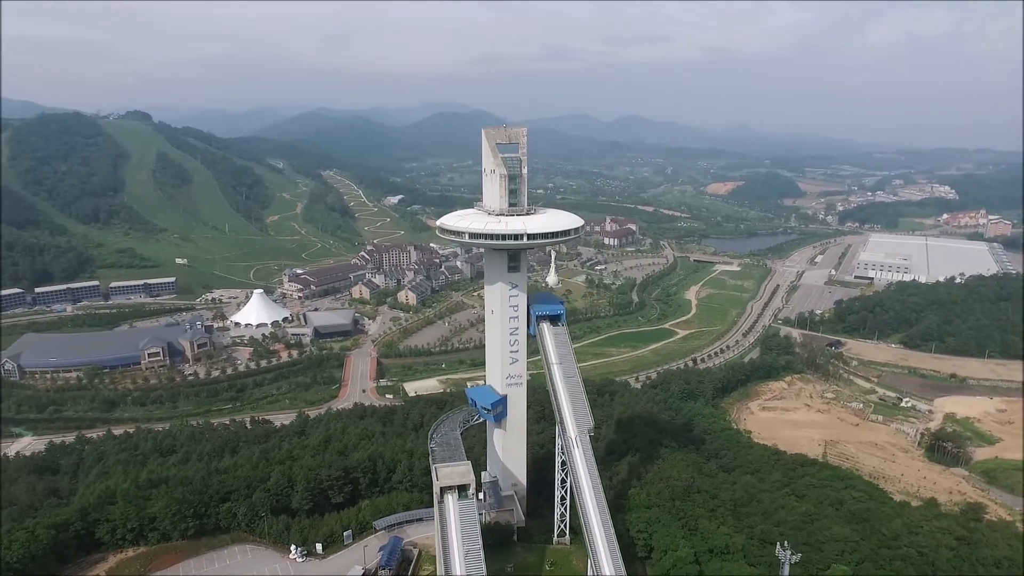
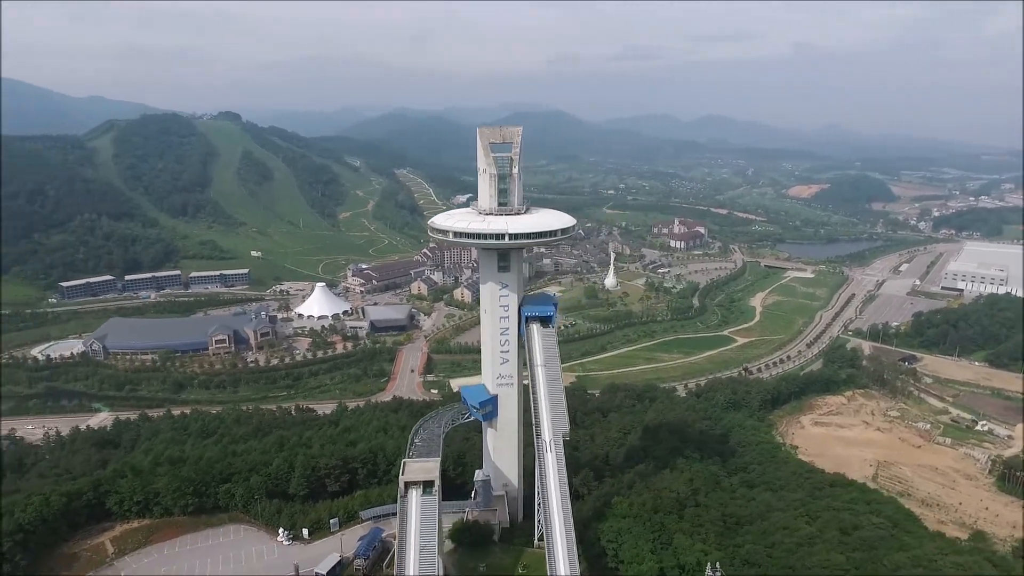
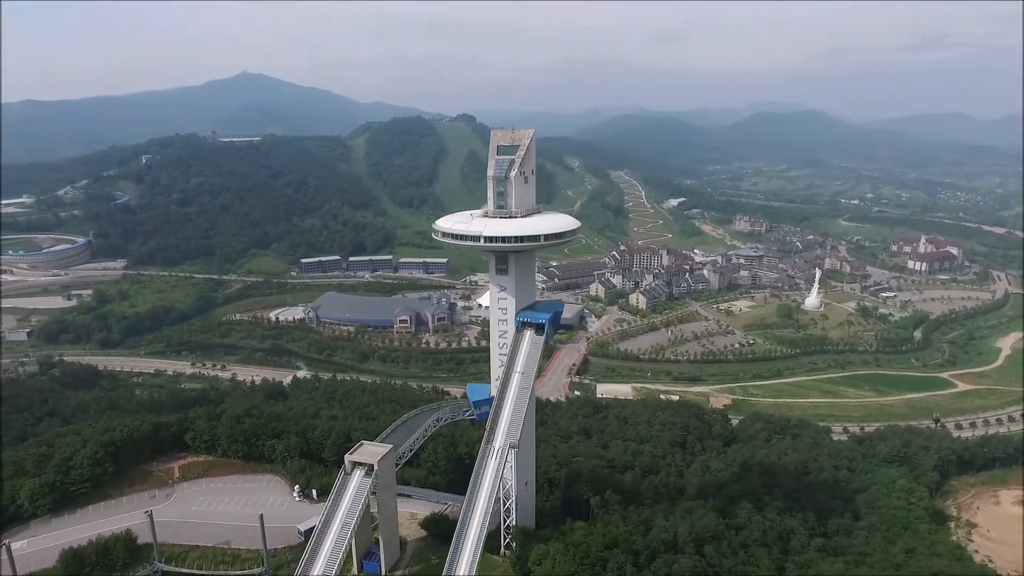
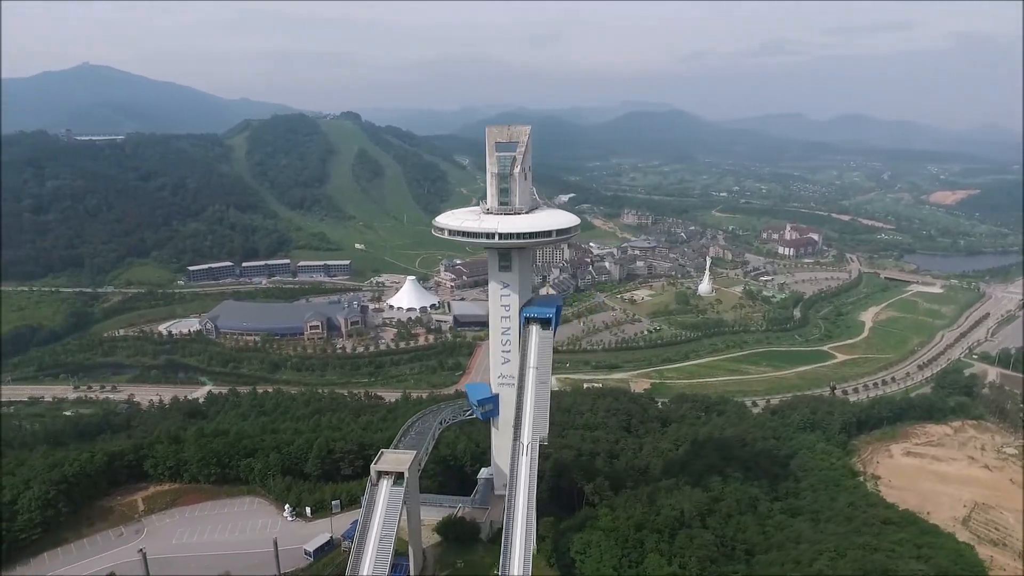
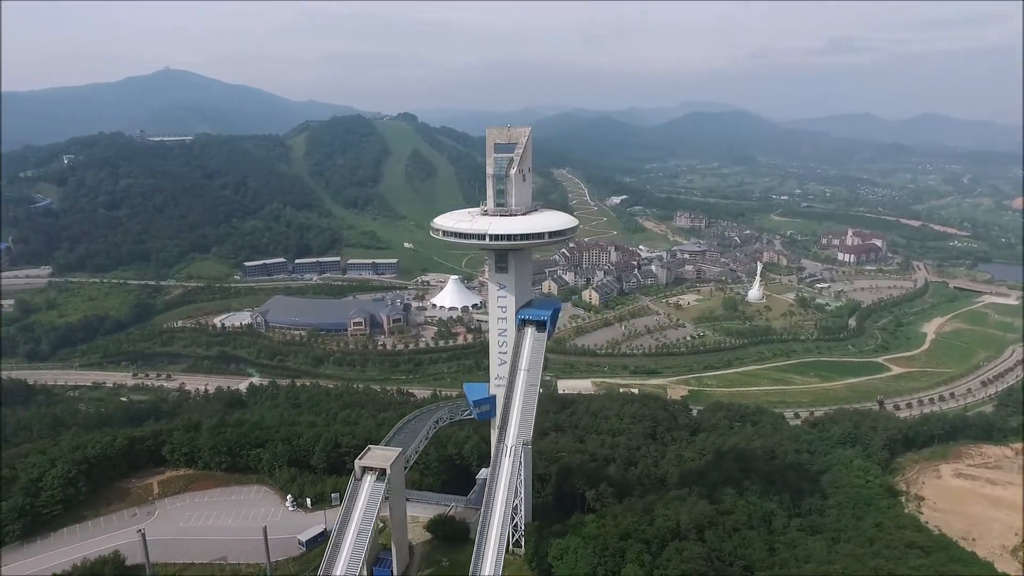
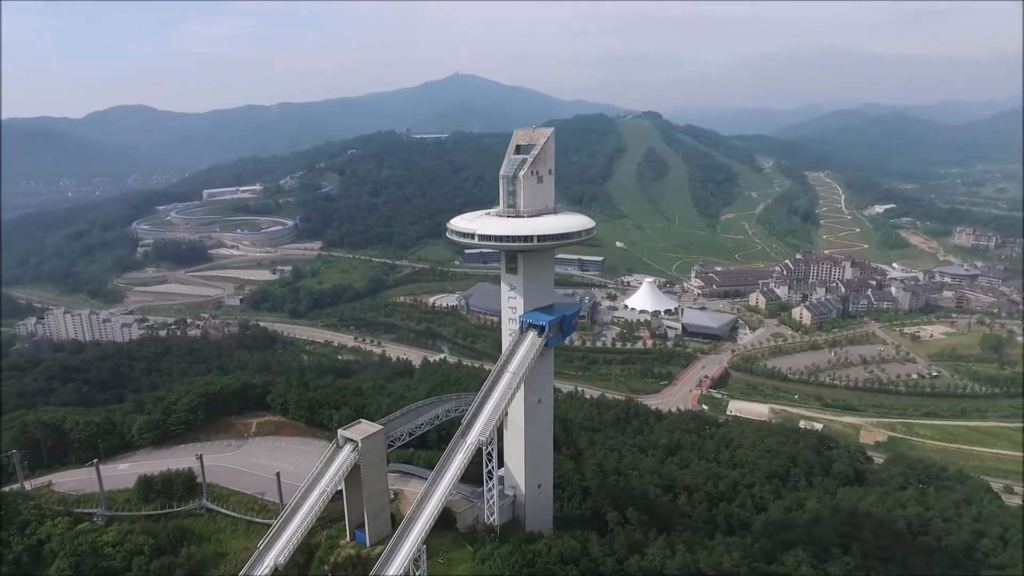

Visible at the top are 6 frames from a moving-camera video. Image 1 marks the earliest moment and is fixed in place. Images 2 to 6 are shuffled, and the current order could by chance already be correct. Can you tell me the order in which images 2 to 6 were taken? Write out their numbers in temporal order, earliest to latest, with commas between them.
2, 4, 5, 3, 6
